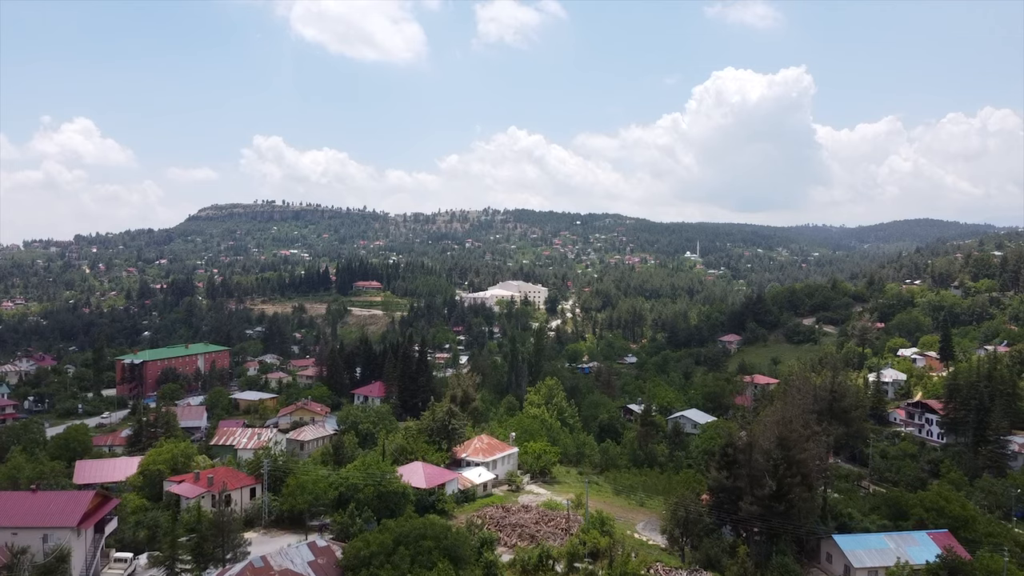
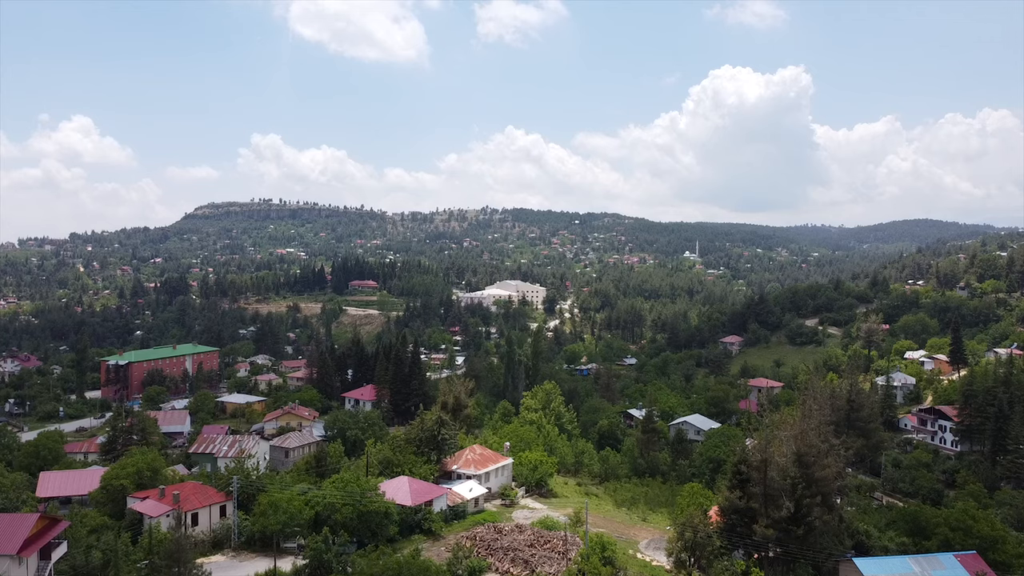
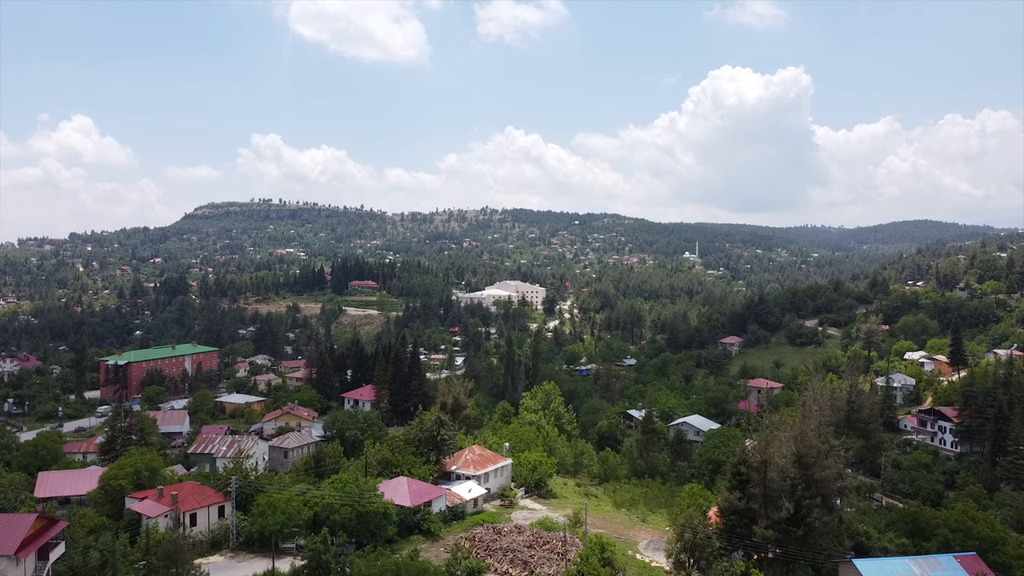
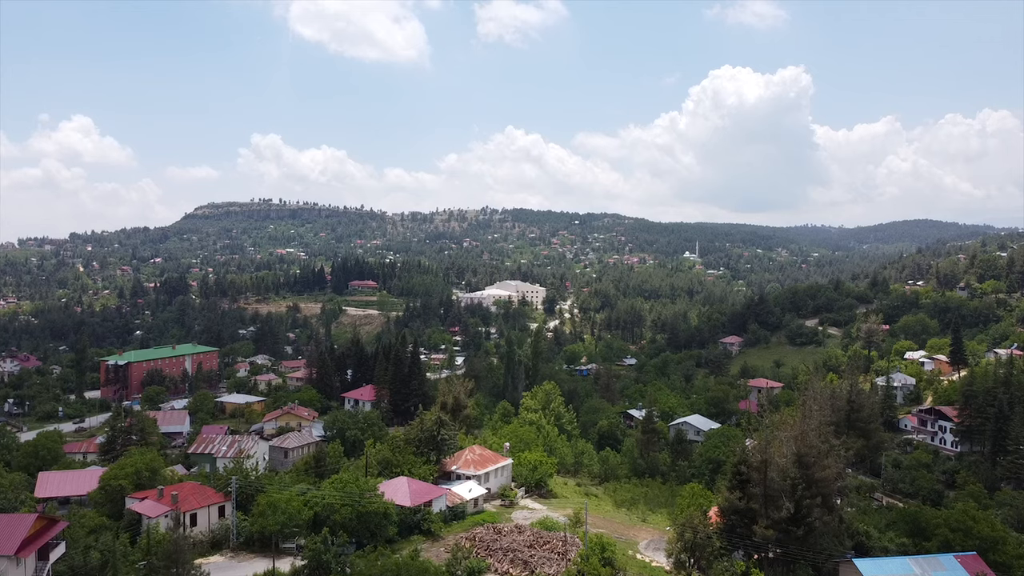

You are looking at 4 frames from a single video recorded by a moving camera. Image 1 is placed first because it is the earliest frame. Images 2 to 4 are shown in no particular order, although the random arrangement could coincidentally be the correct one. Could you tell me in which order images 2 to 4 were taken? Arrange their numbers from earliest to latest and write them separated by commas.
2, 4, 3
